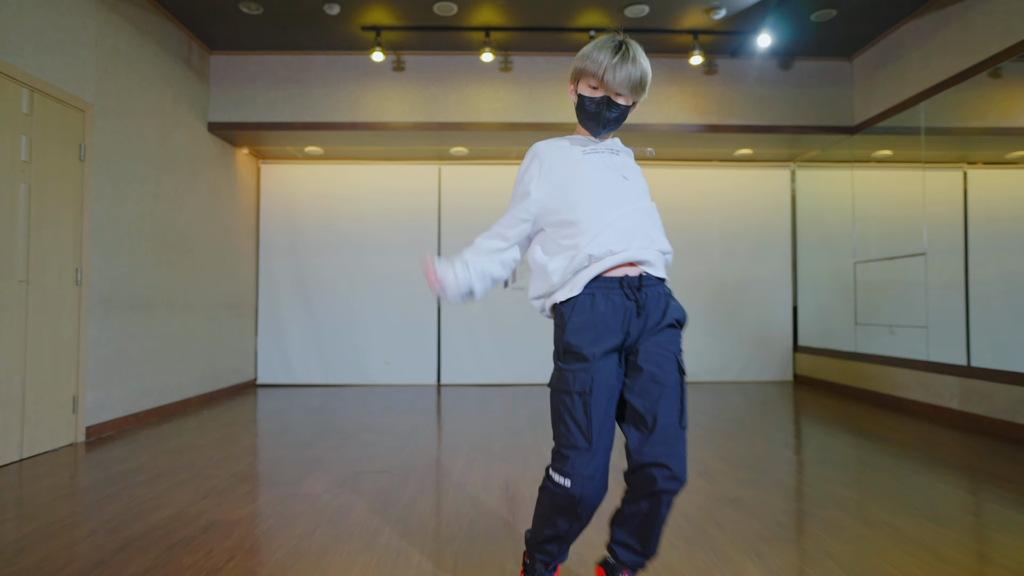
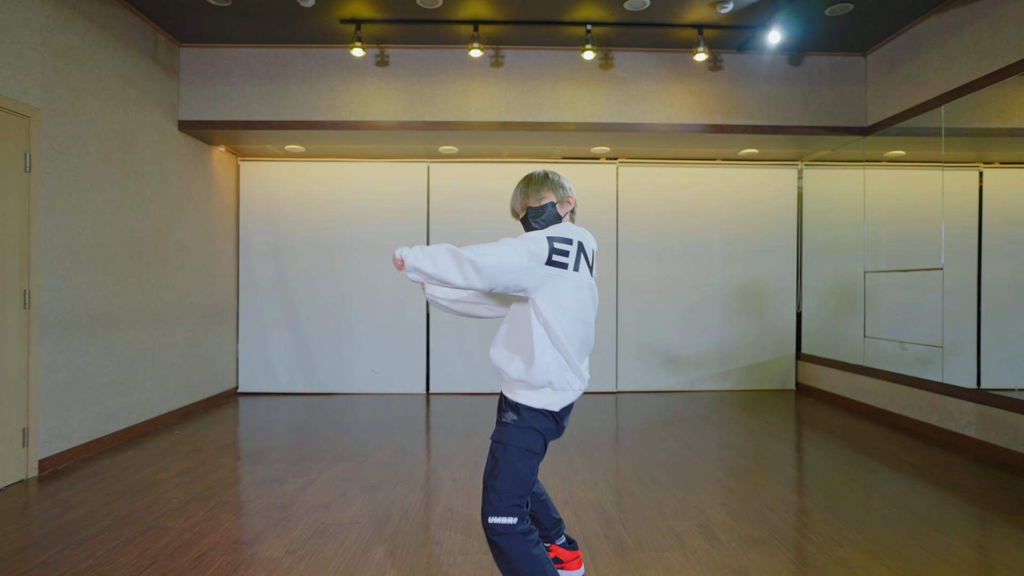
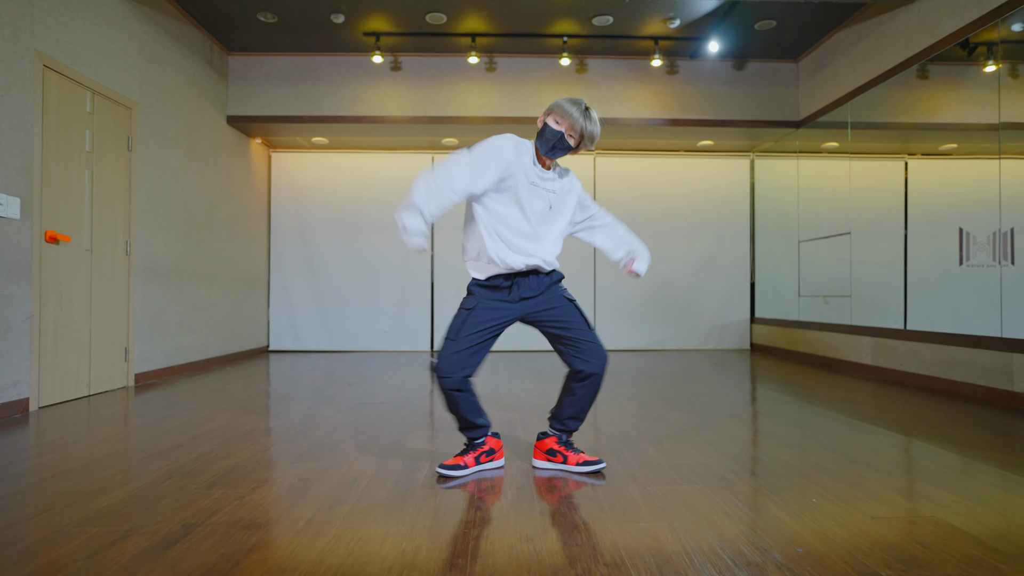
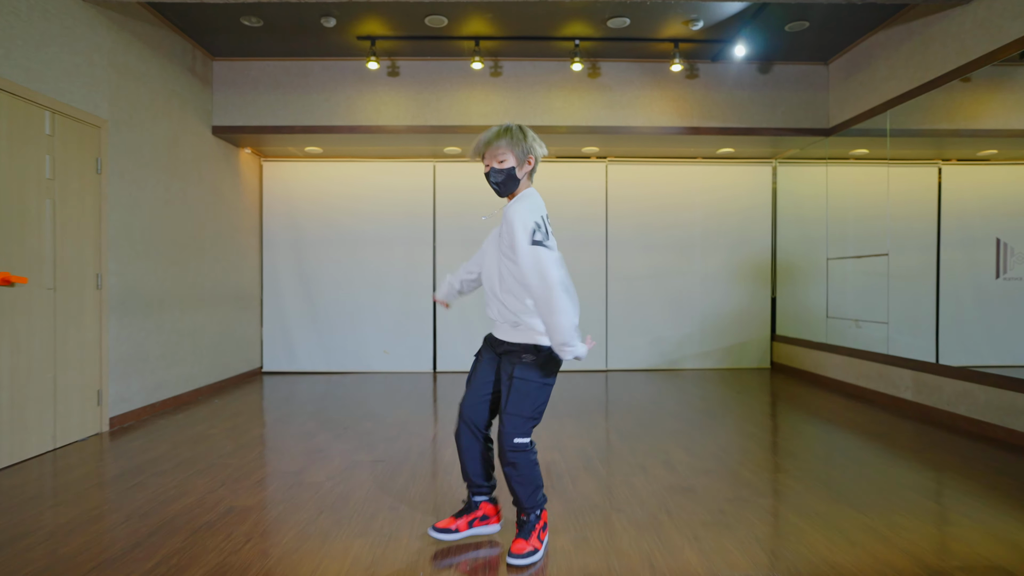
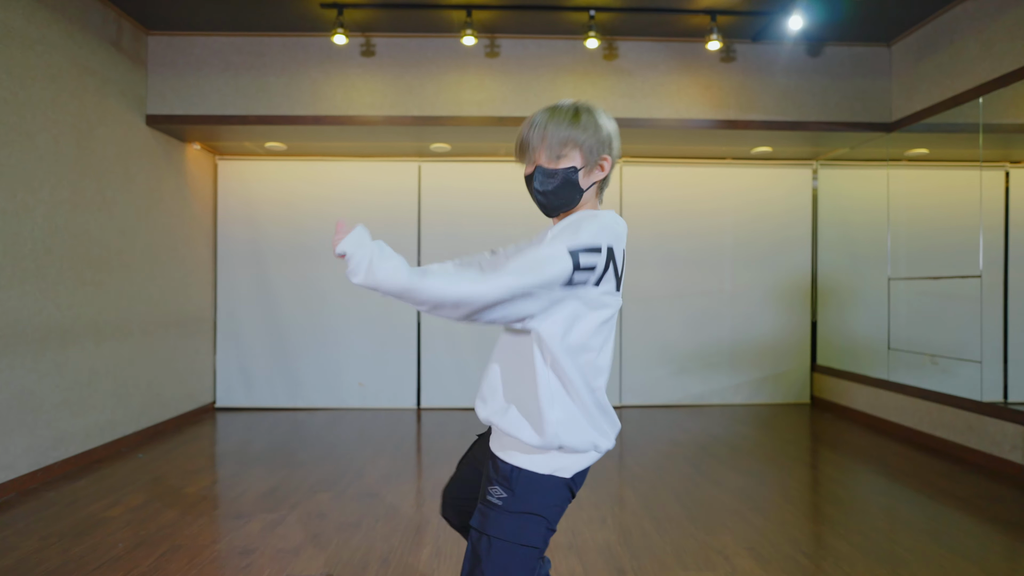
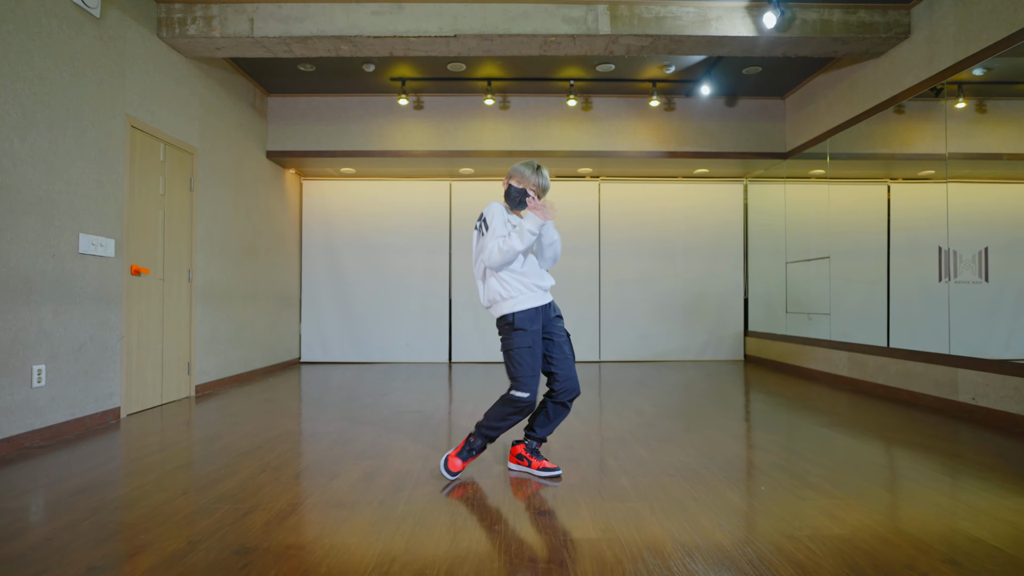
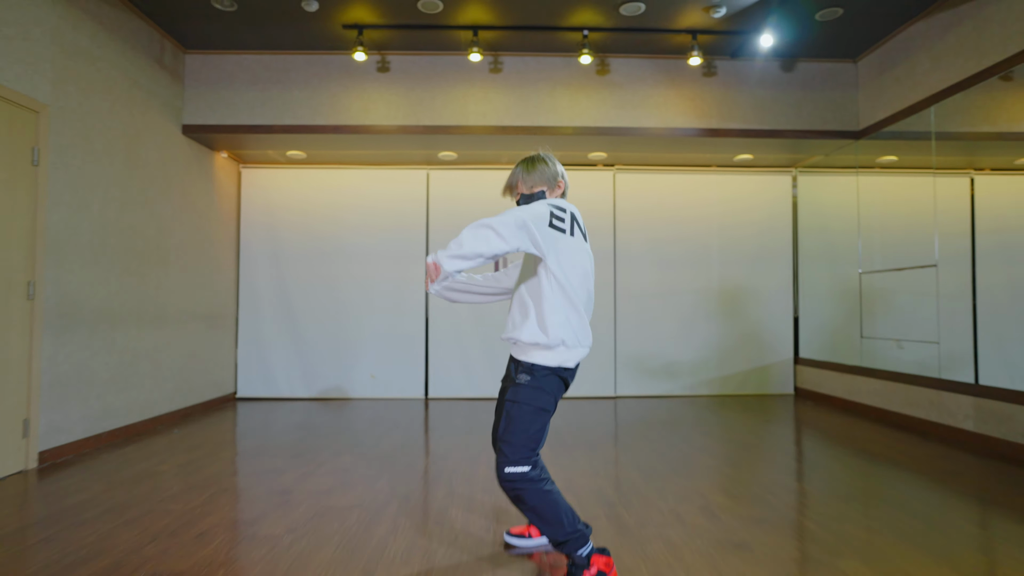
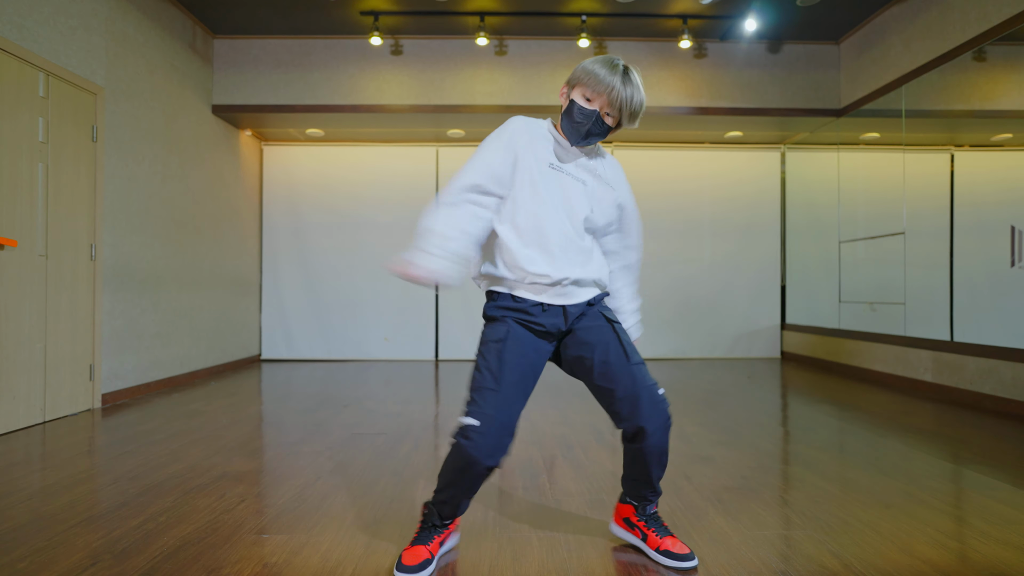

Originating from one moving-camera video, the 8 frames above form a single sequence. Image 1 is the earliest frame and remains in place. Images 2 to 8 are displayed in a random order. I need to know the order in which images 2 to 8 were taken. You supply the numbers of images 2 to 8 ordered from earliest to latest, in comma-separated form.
3, 8, 6, 4, 2, 5, 7
